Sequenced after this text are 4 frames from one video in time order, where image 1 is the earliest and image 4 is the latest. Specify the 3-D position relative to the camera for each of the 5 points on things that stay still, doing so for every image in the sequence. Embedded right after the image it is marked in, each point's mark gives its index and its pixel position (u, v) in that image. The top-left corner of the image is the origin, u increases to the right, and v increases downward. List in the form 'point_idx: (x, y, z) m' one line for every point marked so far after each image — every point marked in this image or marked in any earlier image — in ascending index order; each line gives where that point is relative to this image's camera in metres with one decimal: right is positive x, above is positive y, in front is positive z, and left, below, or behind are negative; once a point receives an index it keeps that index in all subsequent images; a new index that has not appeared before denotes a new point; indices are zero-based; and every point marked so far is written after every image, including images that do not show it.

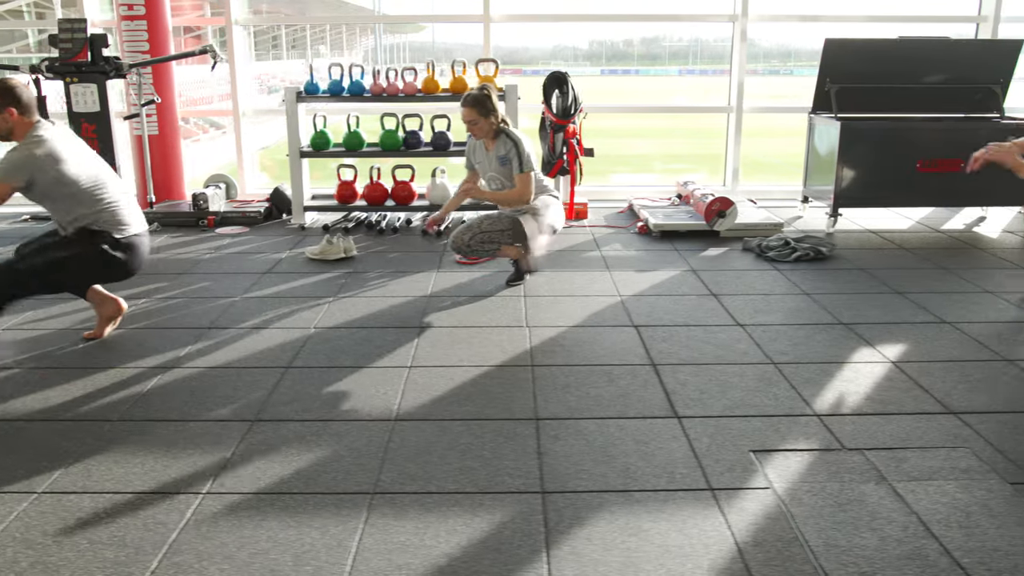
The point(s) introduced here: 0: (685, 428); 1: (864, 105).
0: (+0.6, -0.5, +2.9) m
1: (+2.4, +1.3, +5.9) m
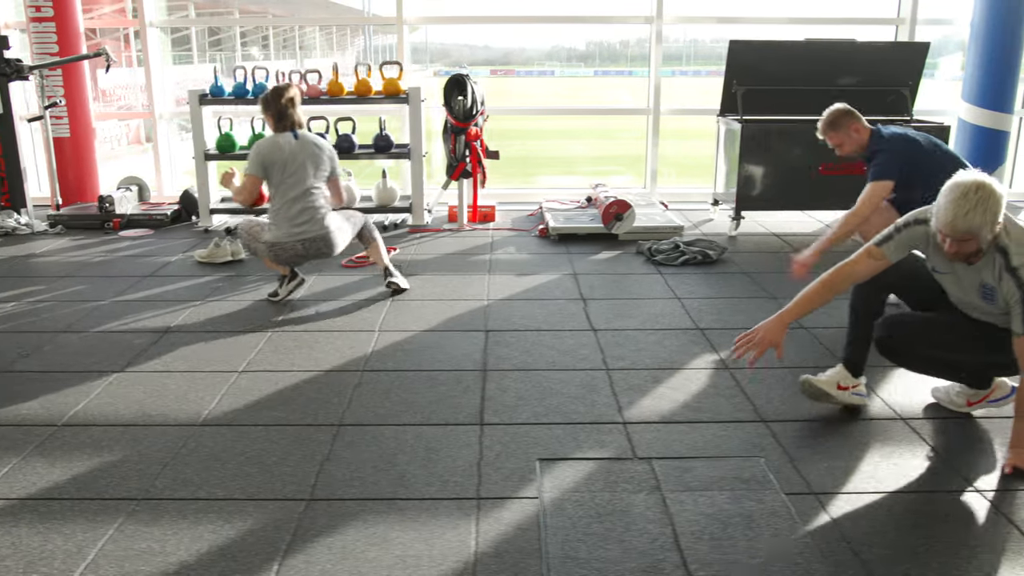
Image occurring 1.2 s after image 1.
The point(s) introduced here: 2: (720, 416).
0: (-0.1, -0.5, +2.8) m
1: (+1.7, +1.3, +5.9) m
2: (+0.7, -0.5, +3.0) m
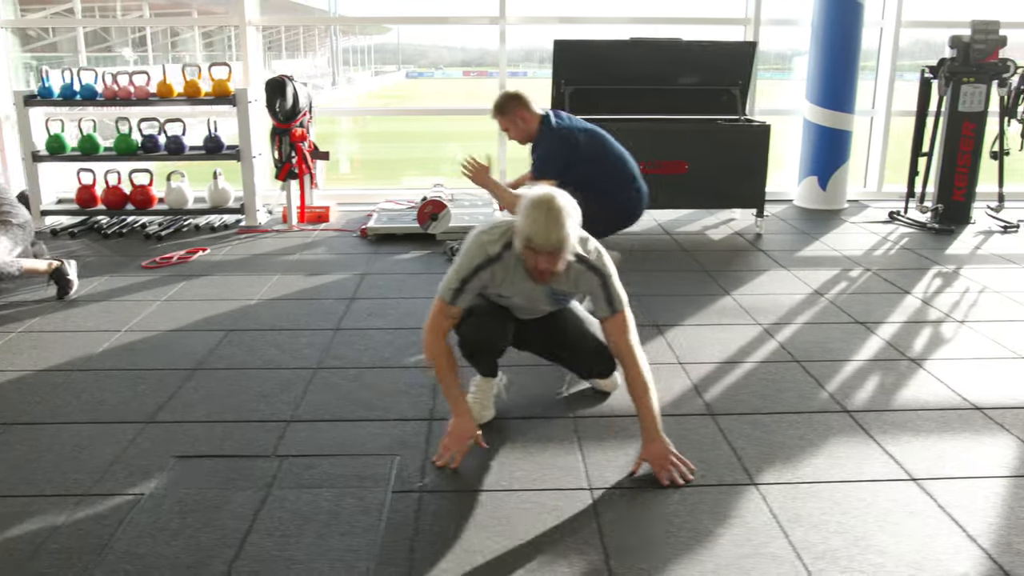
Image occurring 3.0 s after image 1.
0: (-1.3, -0.5, +2.9) m
1: (+0.6, +1.3, +5.9) m
2: (-0.4, -0.5, +3.0) m
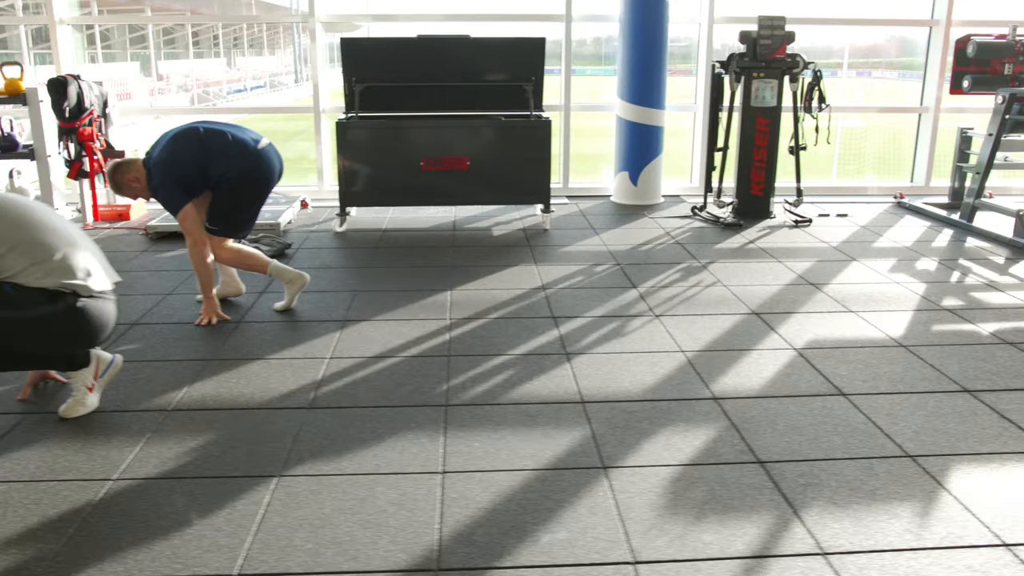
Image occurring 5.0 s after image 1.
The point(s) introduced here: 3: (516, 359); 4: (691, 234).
0: (-2.7, -0.5, +3.0) m
1: (-0.8, +1.3, +5.9) m
2: (-1.9, -0.4, +3.1) m
3: (0.0, -0.3, +3.6) m
4: (+1.2, +0.4, +5.6) m
